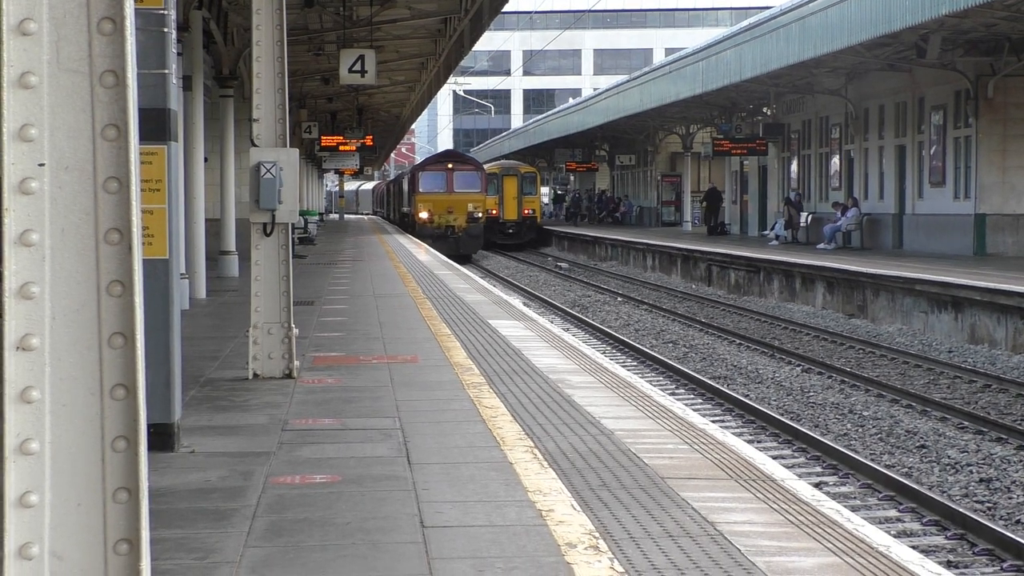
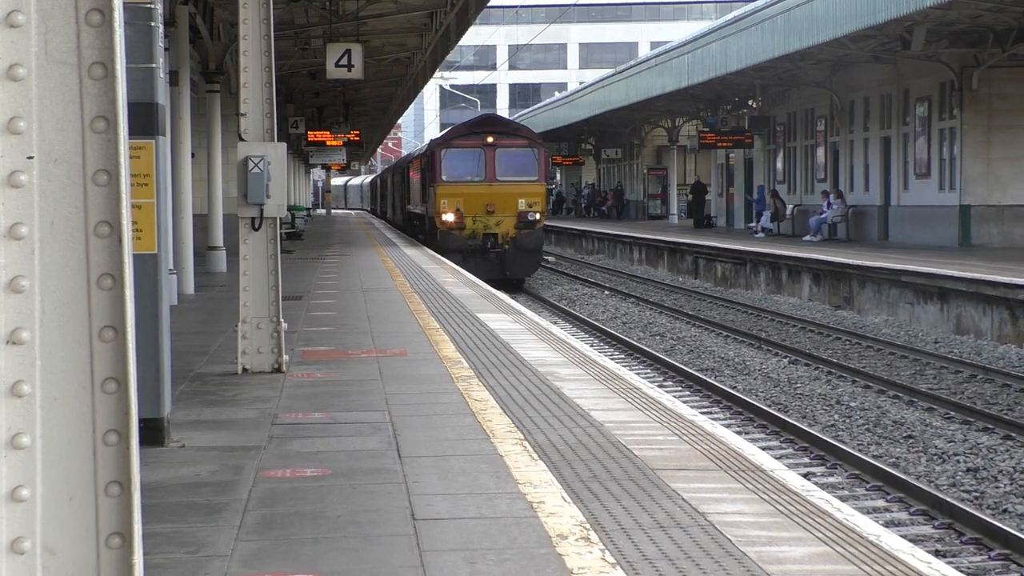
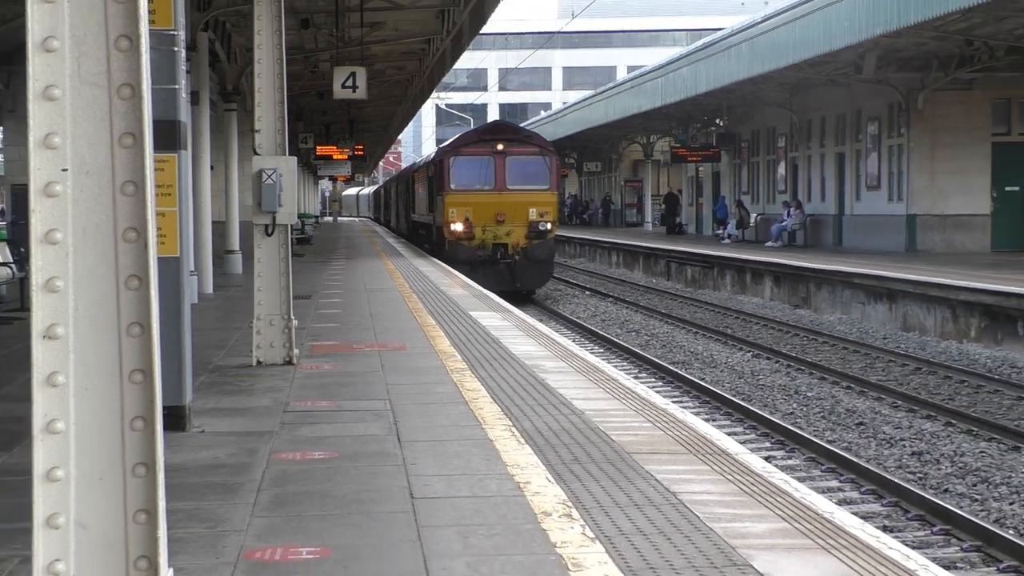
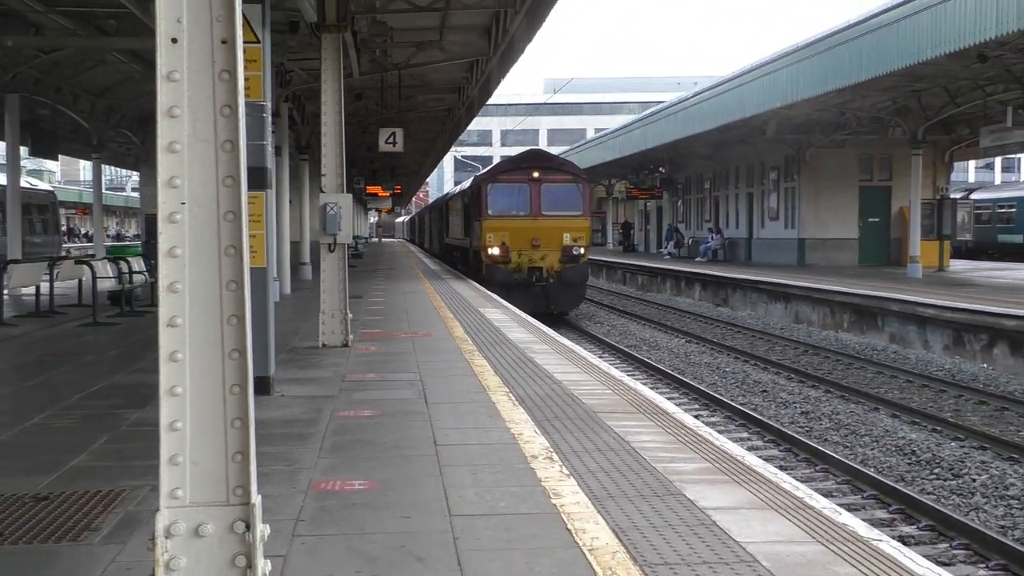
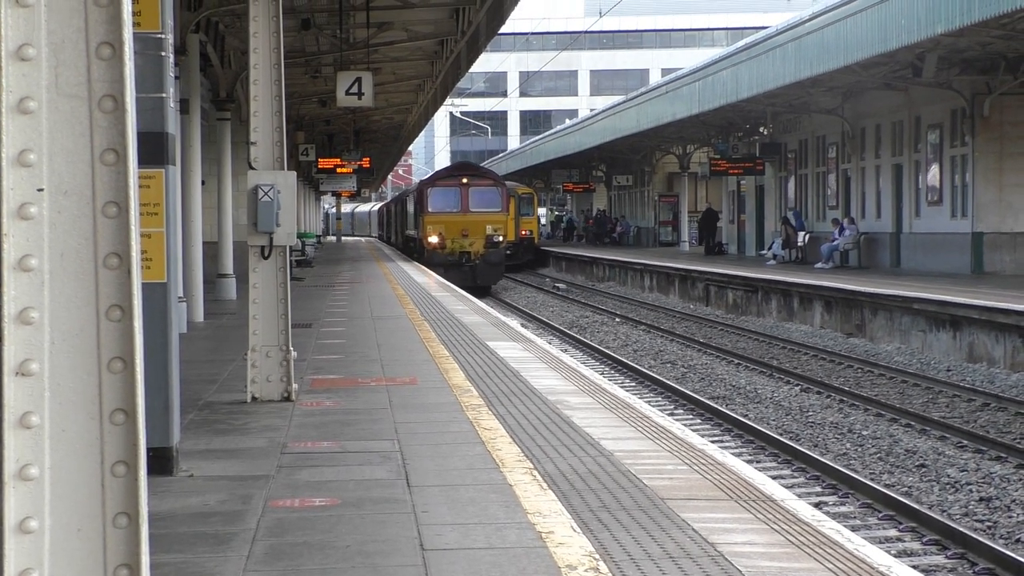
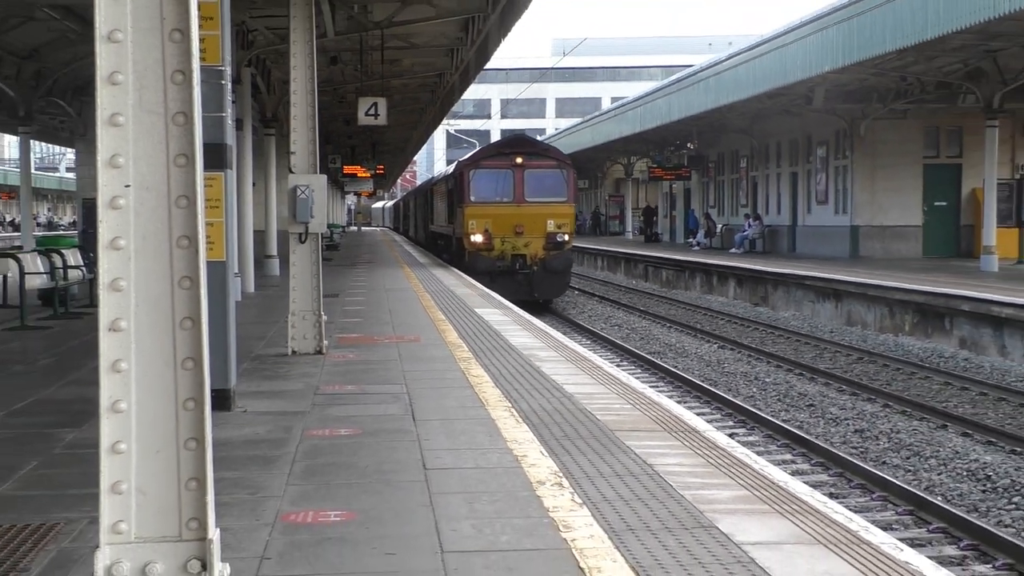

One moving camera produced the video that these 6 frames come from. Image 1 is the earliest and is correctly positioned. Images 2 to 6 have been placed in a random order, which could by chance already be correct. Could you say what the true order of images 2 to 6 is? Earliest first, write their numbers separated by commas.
5, 2, 3, 6, 4
